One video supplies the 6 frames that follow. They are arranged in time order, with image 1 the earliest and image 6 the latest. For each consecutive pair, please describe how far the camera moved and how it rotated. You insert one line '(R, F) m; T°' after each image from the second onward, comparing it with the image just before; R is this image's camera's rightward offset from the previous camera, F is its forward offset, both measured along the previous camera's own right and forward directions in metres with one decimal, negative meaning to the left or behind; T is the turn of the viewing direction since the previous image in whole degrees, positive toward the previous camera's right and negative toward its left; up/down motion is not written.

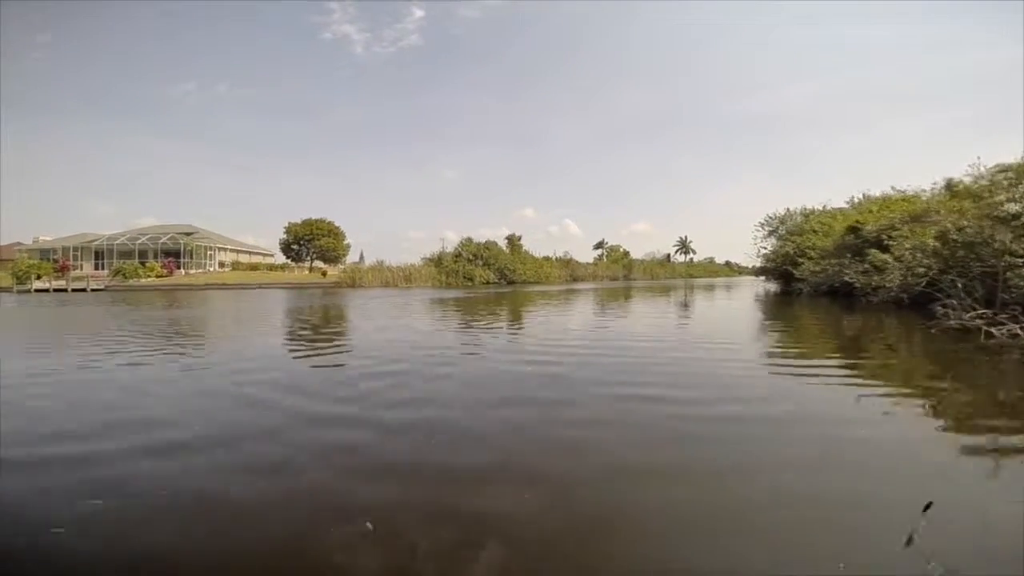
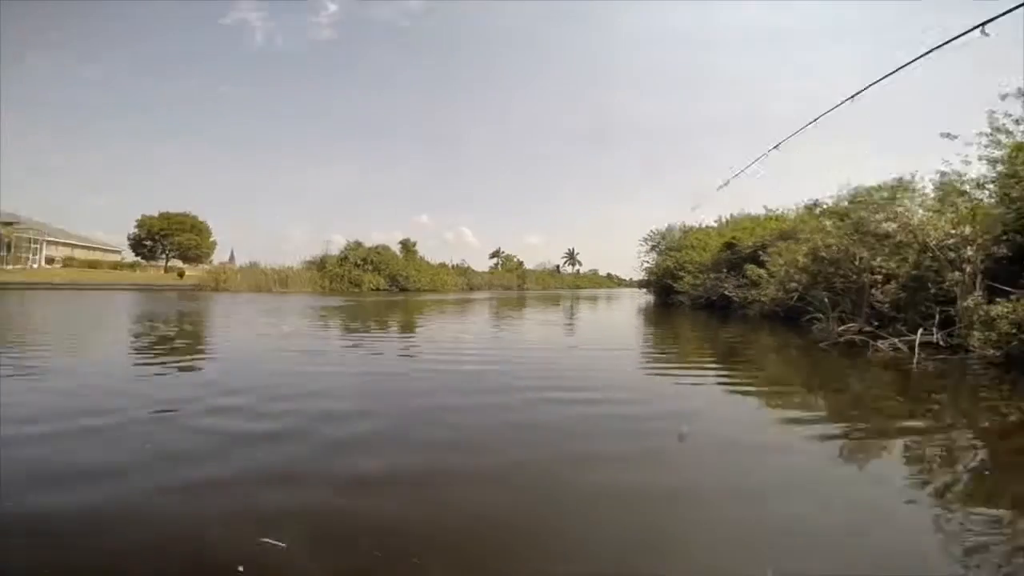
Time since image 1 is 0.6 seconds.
(+0.1, +0.4) m; +10°
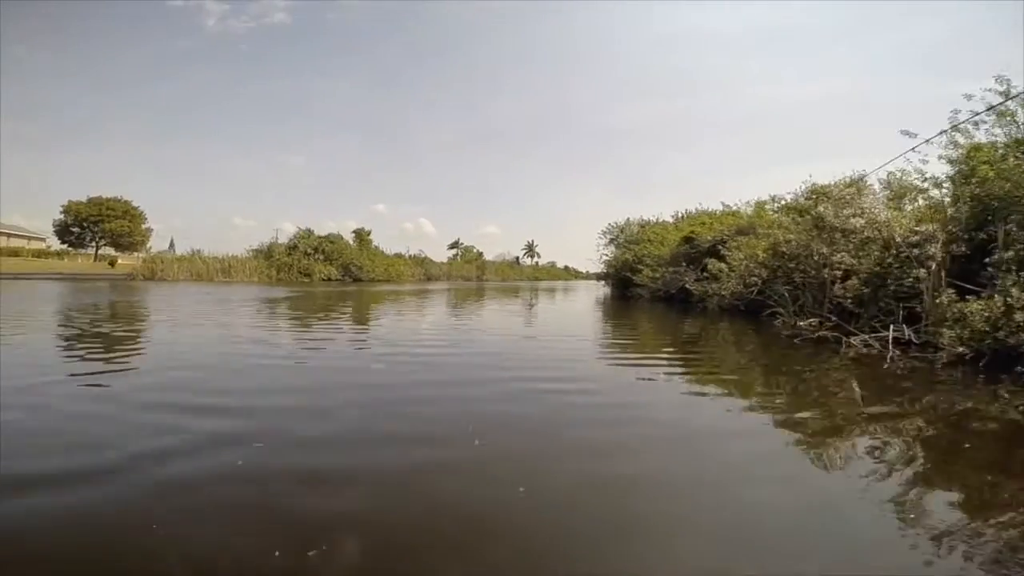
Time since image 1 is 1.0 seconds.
(0.0, +0.4) m; +4°
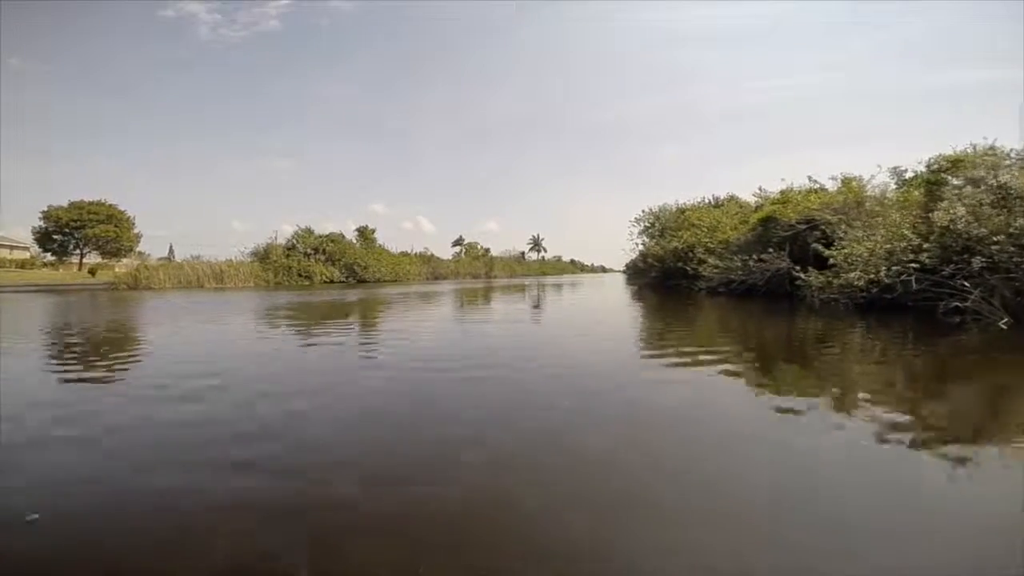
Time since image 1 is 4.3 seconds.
(-0.6, +1.6) m; 0°
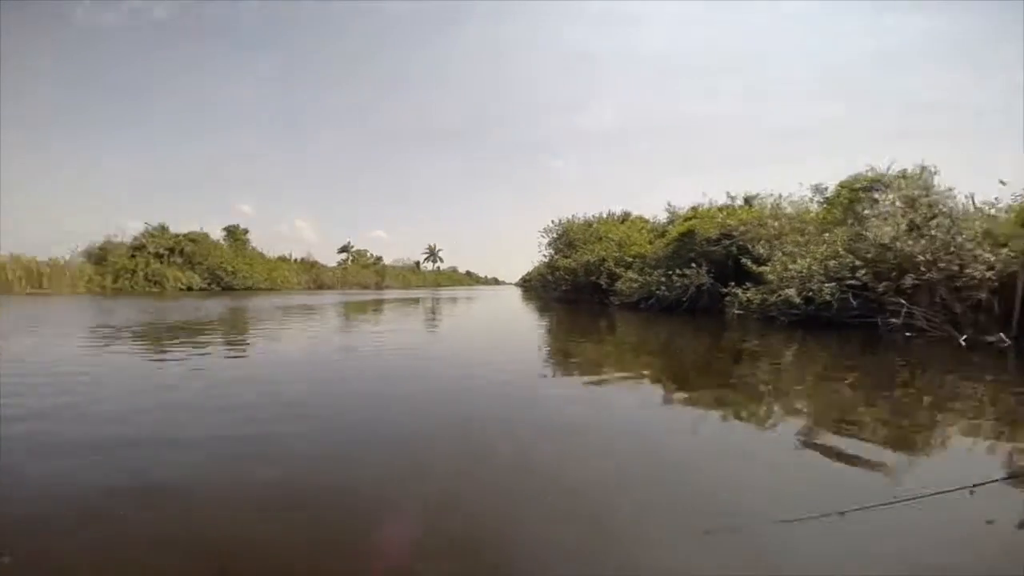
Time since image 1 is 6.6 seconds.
(0.0, +1.7) m; +10°
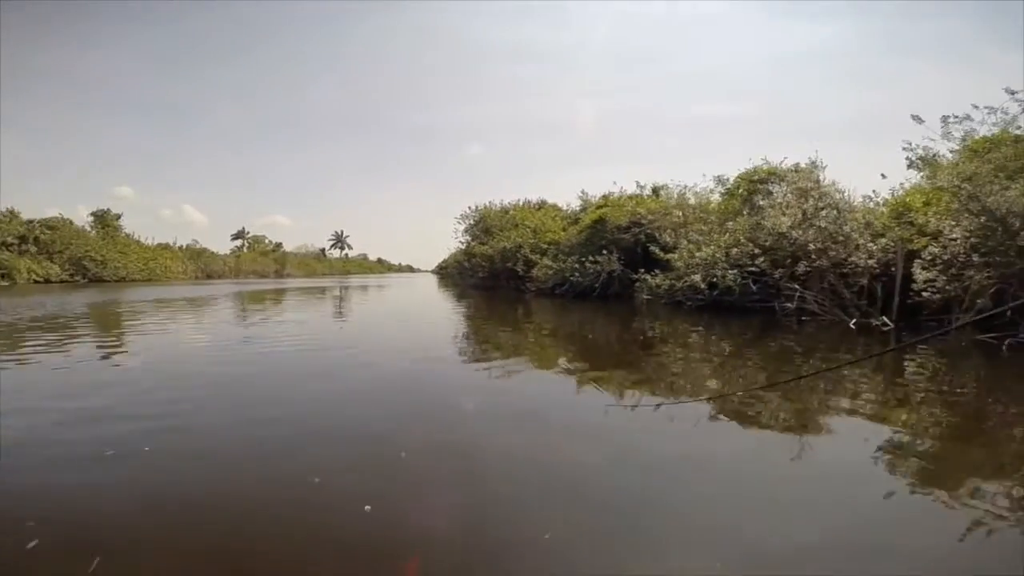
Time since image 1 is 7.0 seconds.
(0.0, +0.8) m; +8°
